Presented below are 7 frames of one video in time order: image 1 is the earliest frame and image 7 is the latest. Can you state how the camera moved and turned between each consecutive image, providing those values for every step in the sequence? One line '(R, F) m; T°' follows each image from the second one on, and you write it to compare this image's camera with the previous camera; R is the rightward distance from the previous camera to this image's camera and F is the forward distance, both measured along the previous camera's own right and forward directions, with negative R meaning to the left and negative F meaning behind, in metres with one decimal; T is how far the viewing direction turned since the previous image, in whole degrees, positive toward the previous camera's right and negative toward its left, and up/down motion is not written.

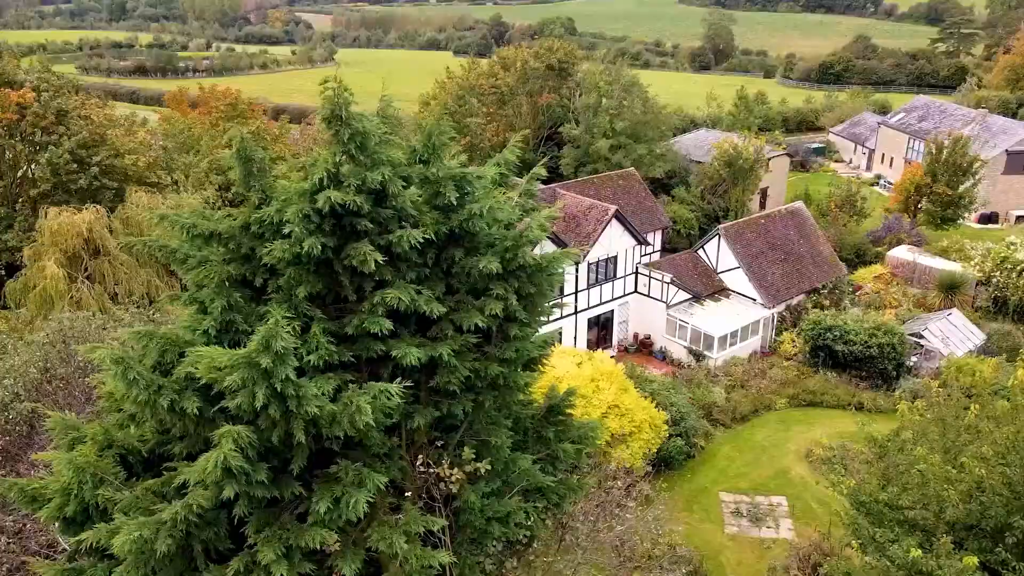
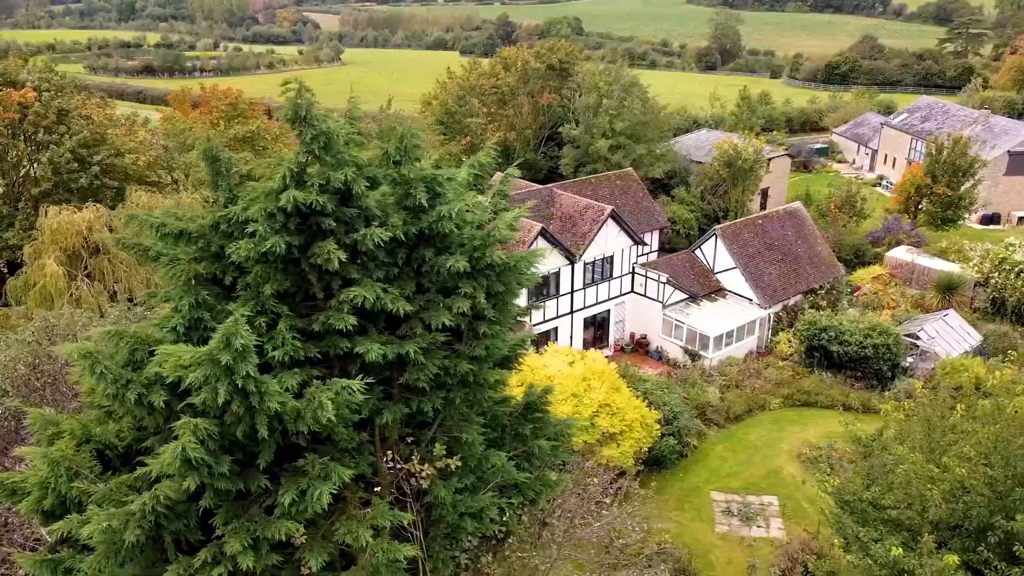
(+0.4, -0.1) m; 0°
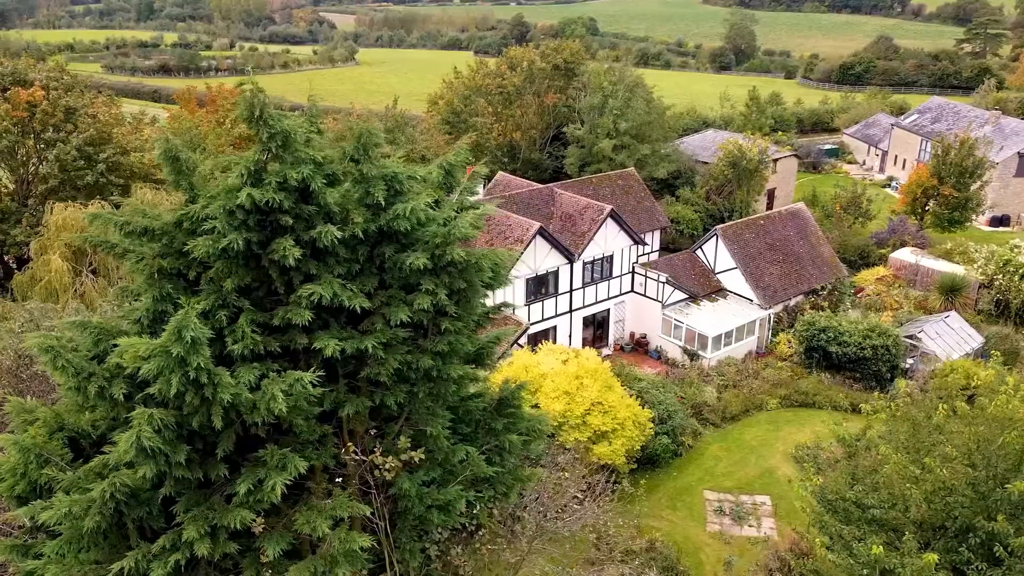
(+0.6, -0.1) m; -1°
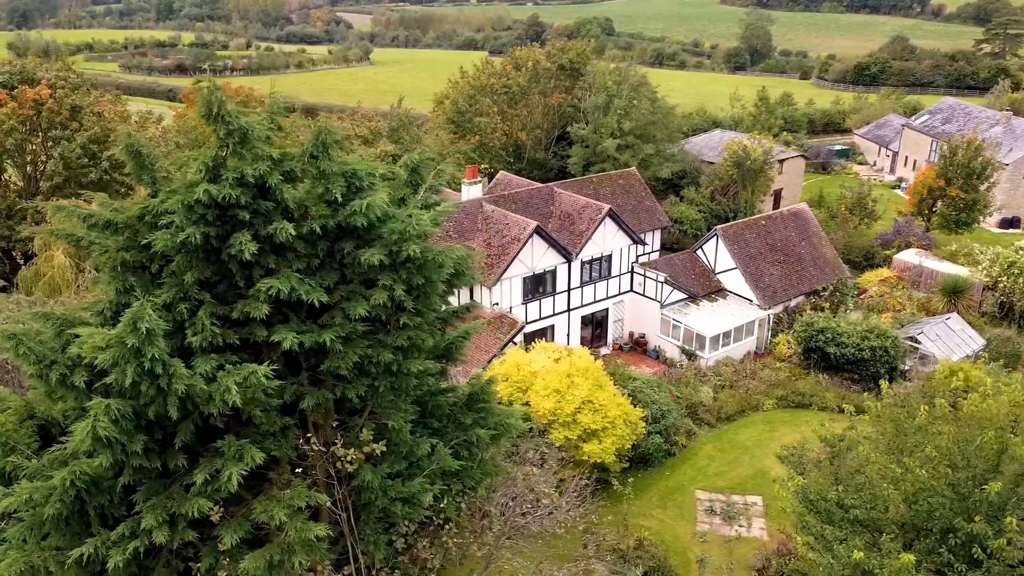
(+0.6, -0.1) m; -1°
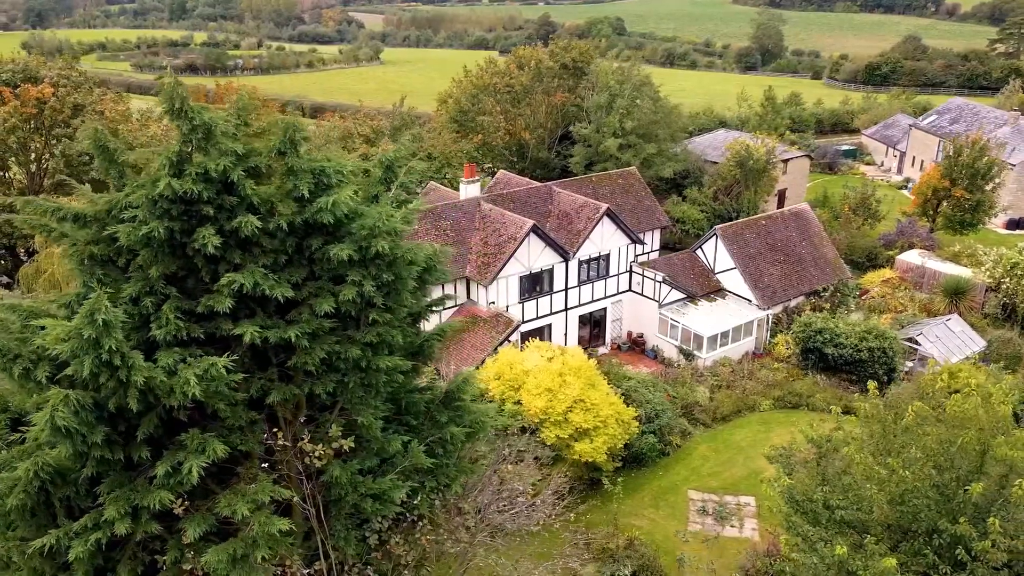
(+0.5, 0.0) m; -1°
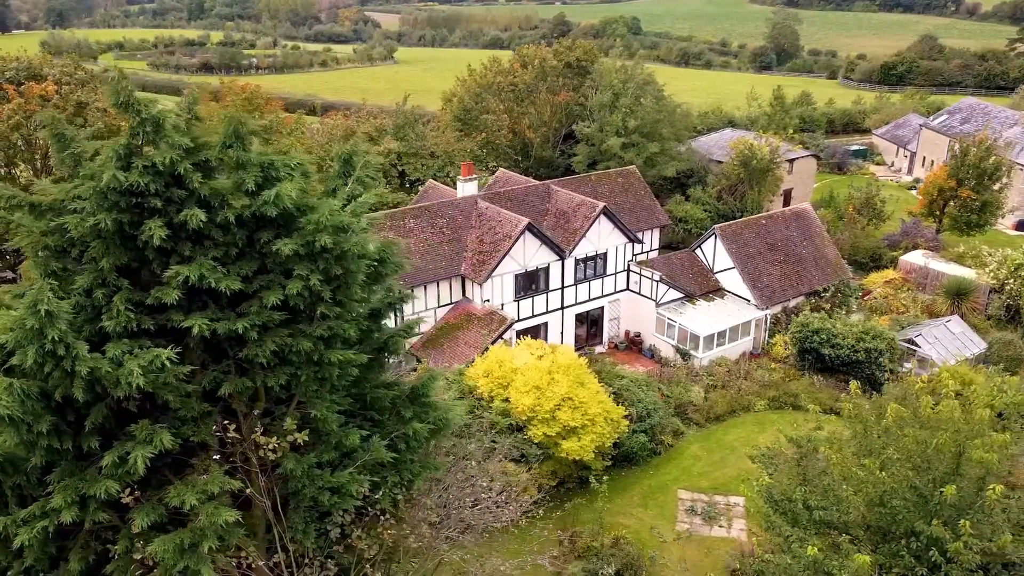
(+0.7, 0.0) m; -1°
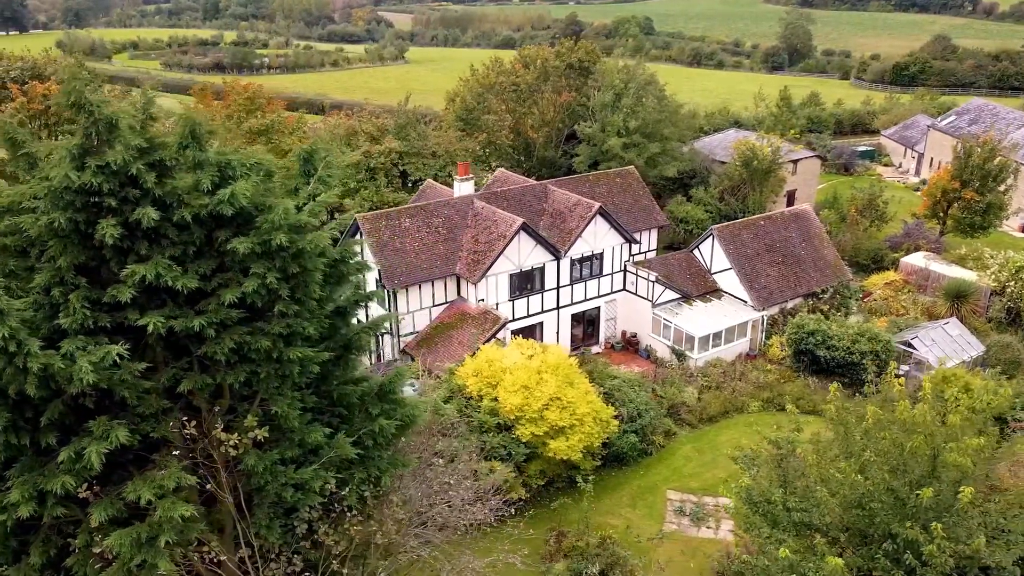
(+0.6, 0.0) m; -1°
